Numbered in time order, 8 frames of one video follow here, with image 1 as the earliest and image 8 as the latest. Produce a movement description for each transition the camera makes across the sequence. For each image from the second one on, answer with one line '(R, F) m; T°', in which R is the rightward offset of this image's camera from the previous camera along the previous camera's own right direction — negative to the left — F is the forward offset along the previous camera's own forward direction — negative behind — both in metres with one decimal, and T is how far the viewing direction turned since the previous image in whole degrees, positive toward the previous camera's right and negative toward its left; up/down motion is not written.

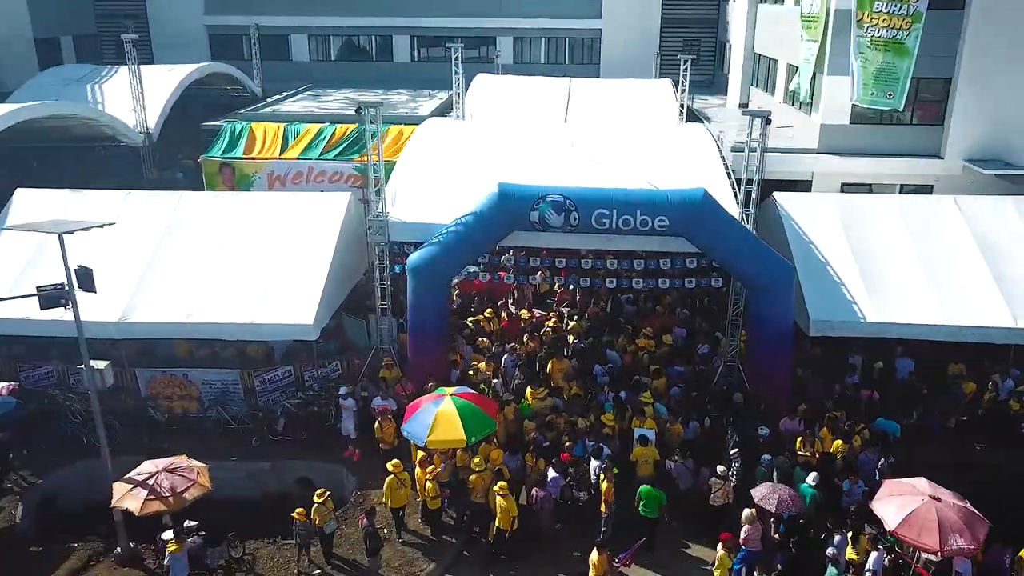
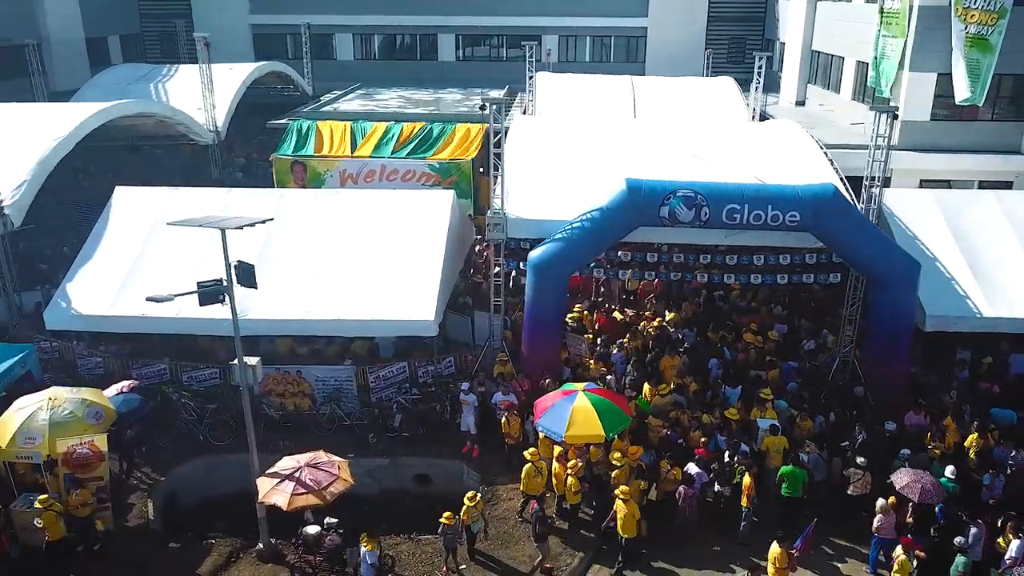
(-1.7, 0.0) m; 0°
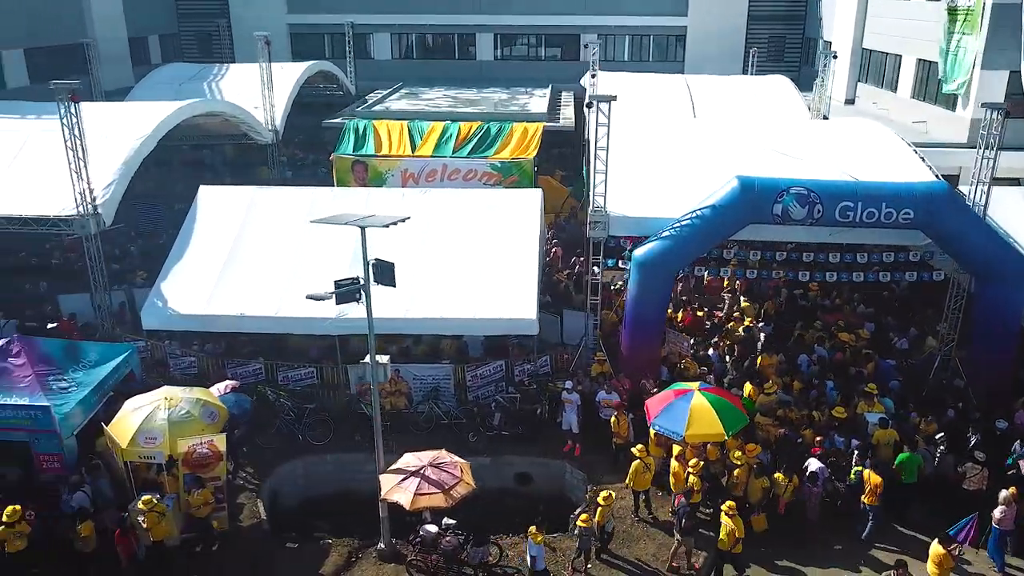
(-1.5, +0.1) m; 0°
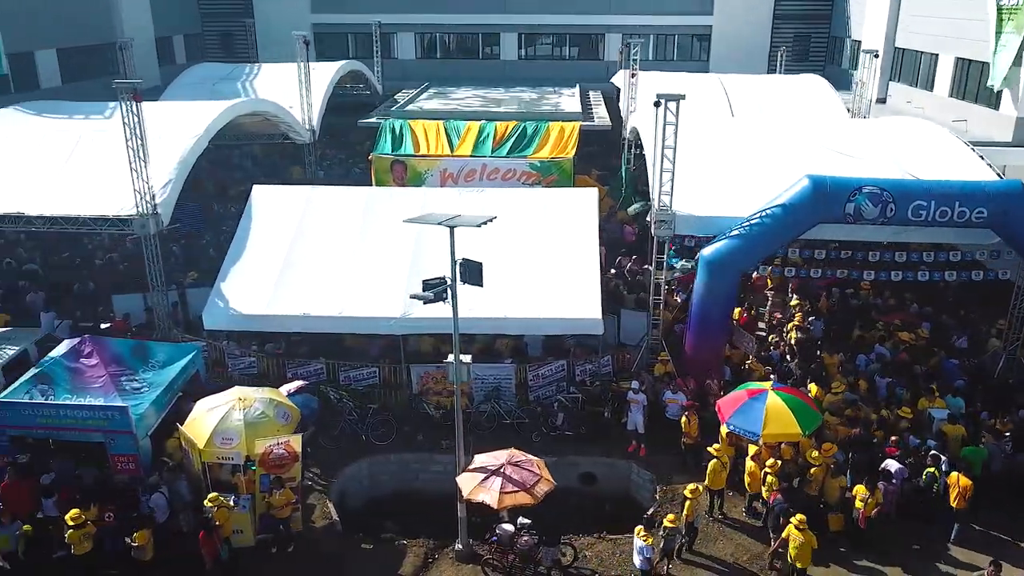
(-0.9, 0.0) m; 0°
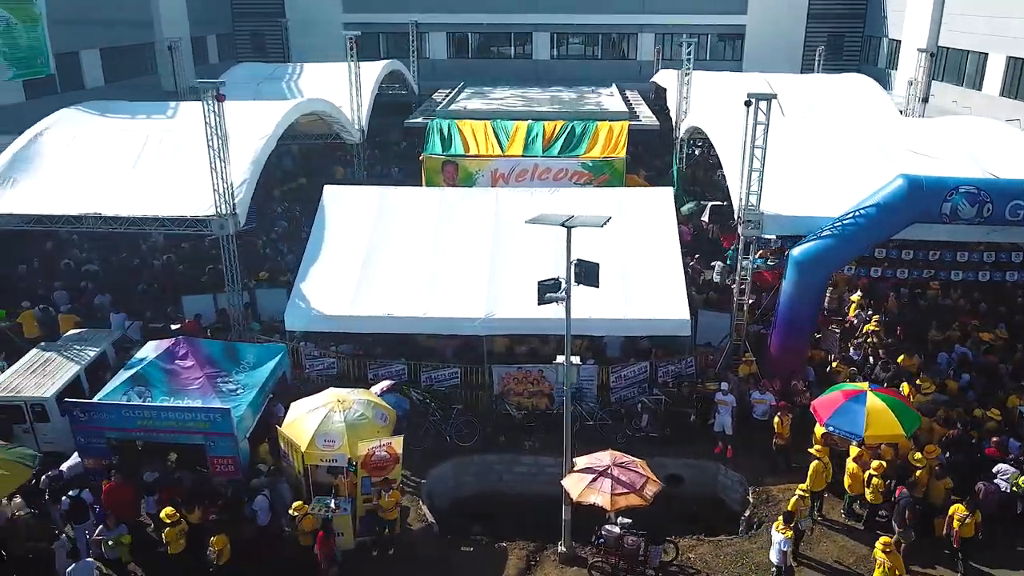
(-1.2, +0.1) m; 0°
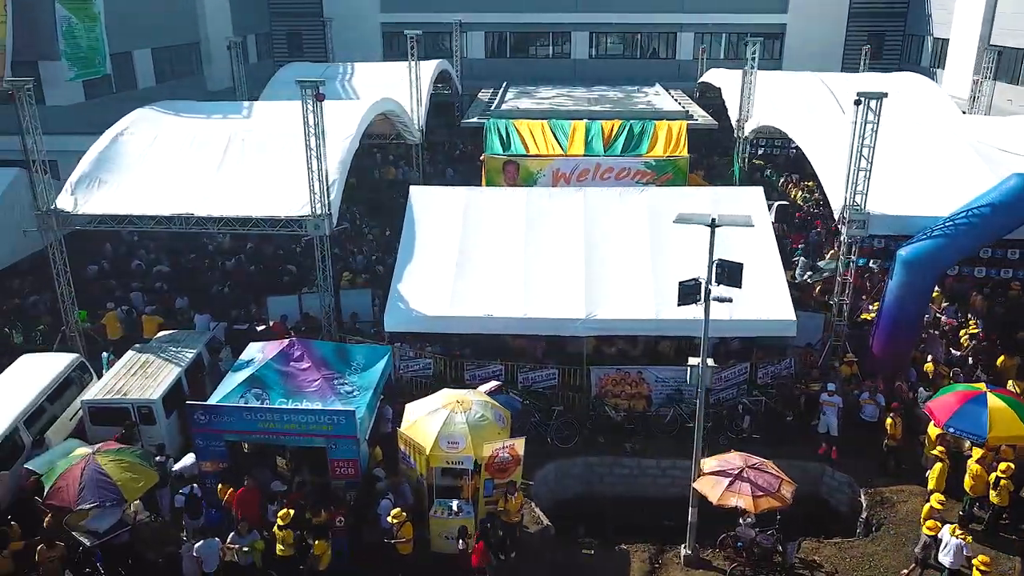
(-1.5, +0.1) m; 0°
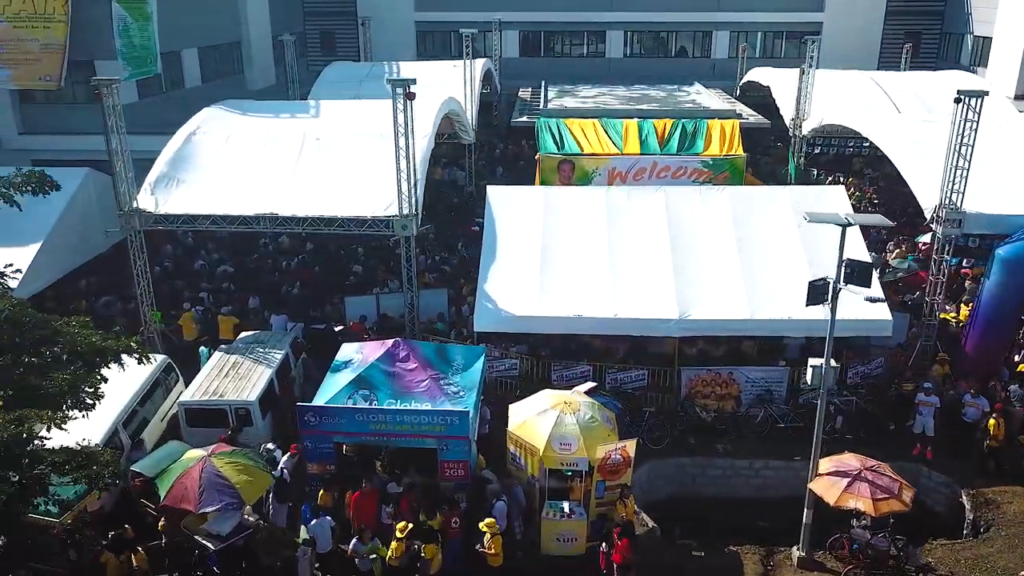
(-1.3, +0.1) m; 0°
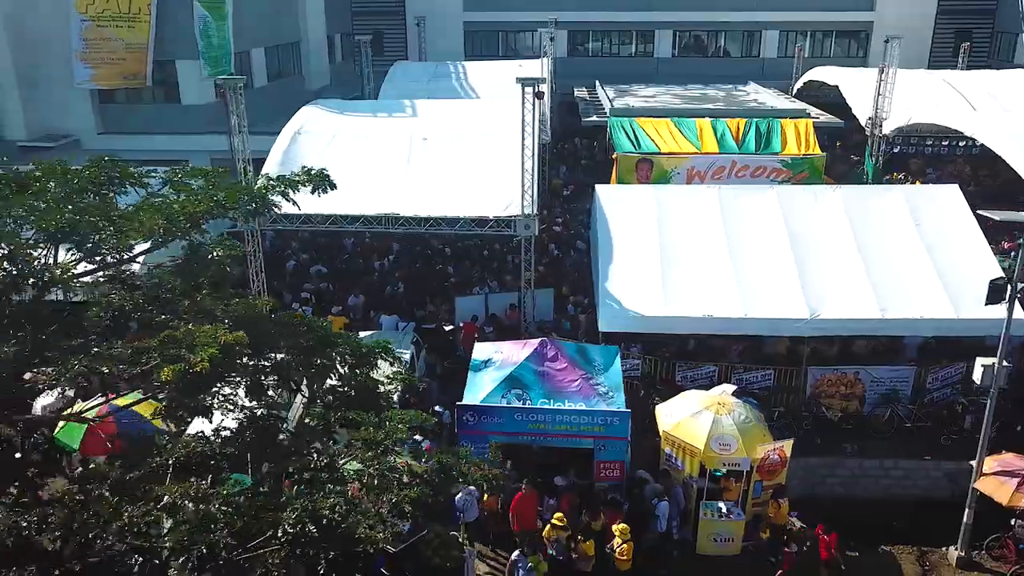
(-1.9, 0.0) m; 0°
